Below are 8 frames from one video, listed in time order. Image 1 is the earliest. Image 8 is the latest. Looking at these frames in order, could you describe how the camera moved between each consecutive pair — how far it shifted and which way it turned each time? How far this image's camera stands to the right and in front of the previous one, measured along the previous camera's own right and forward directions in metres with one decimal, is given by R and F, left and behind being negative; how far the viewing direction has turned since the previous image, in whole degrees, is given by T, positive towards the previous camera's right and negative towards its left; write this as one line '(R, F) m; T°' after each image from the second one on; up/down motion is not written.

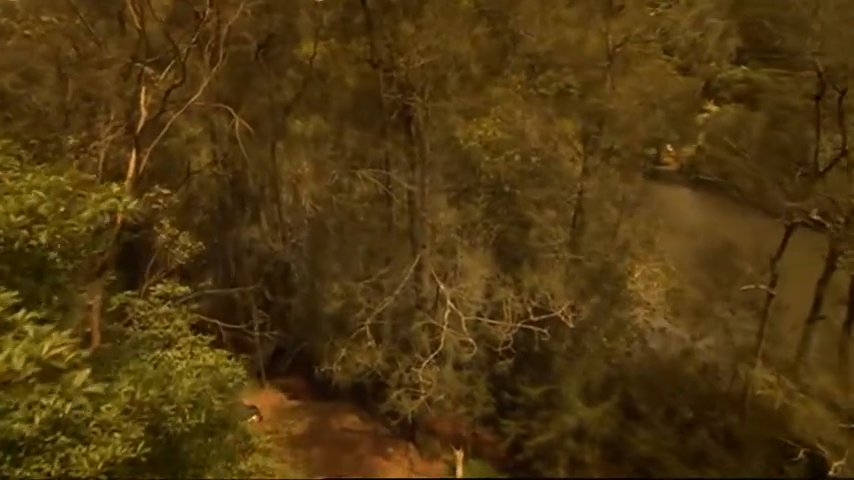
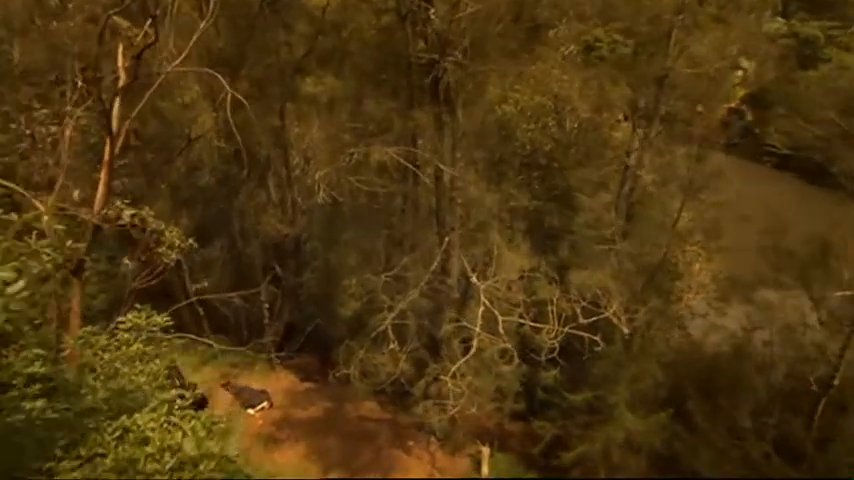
(-0.3, +1.3) m; -1°
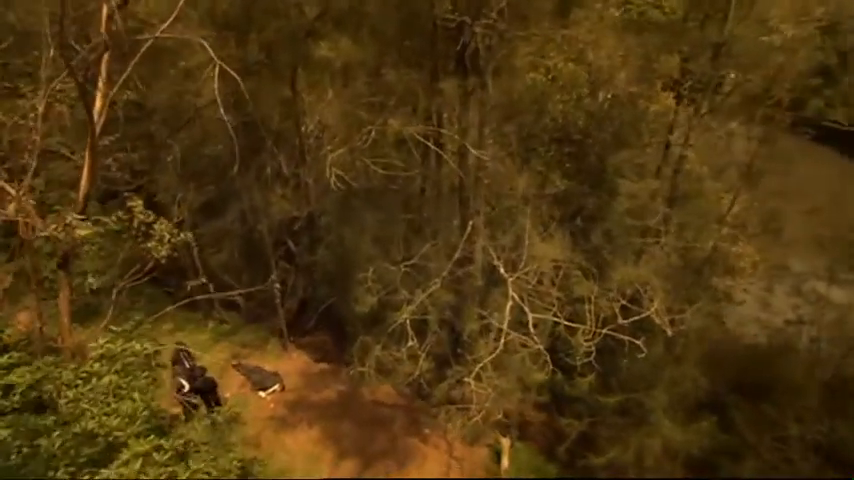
(-0.1, +0.8) m; -2°
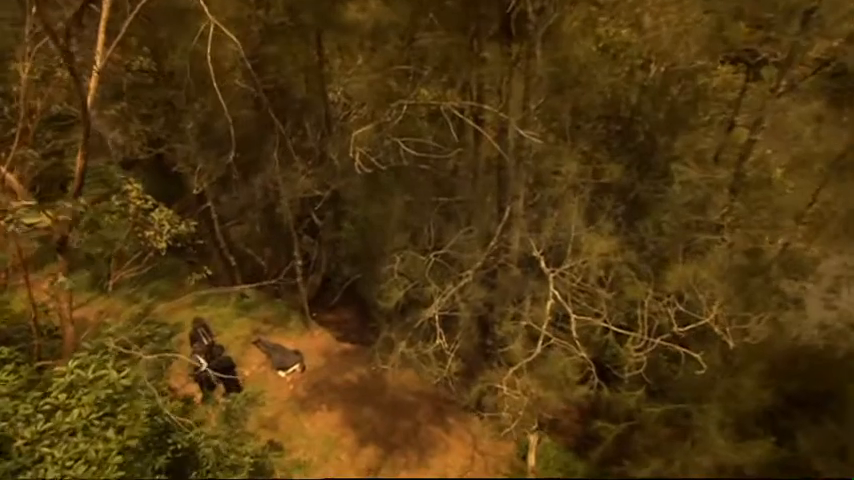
(-0.1, +0.7) m; -3°
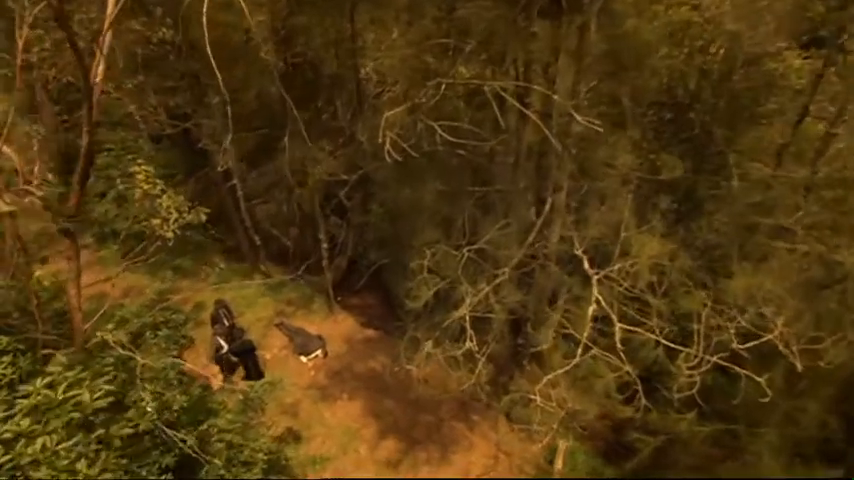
(-0.1, +0.5) m; -3°
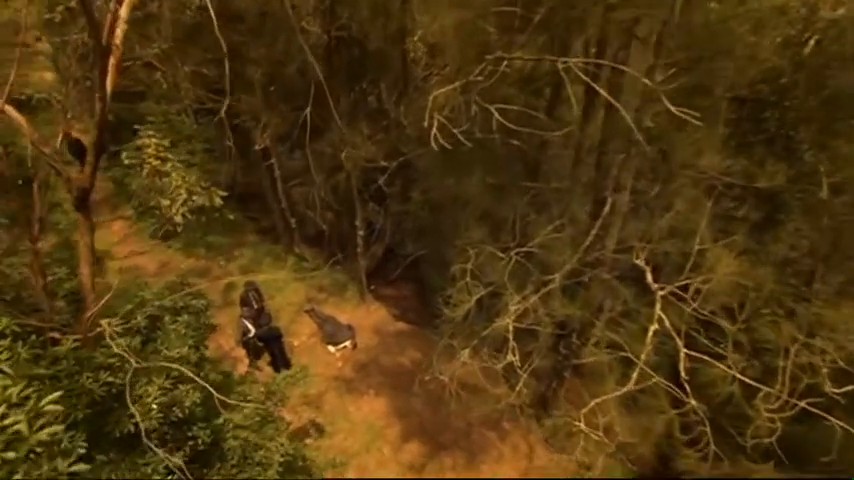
(-0.1, +0.6) m; -4°
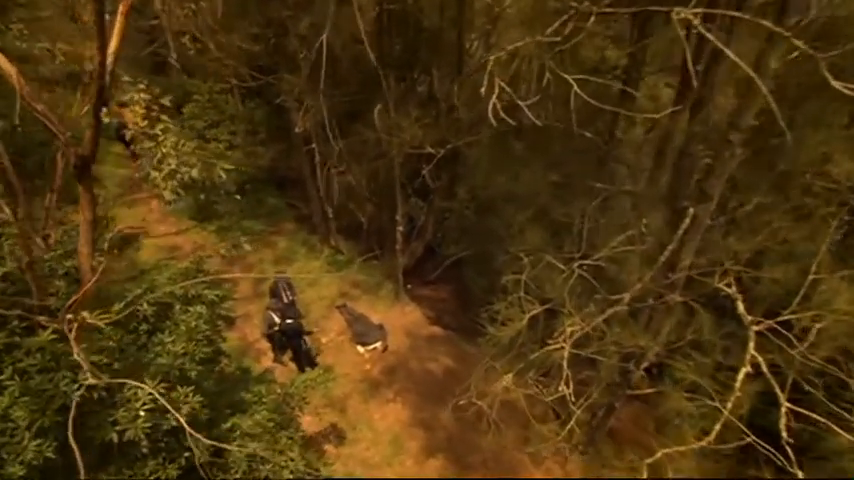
(0.0, +0.8) m; -4°
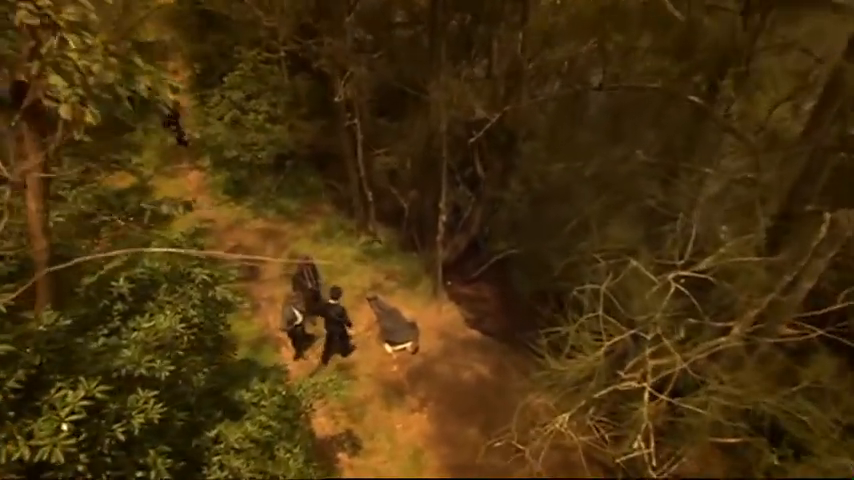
(0.0, +1.2) m; -5°
